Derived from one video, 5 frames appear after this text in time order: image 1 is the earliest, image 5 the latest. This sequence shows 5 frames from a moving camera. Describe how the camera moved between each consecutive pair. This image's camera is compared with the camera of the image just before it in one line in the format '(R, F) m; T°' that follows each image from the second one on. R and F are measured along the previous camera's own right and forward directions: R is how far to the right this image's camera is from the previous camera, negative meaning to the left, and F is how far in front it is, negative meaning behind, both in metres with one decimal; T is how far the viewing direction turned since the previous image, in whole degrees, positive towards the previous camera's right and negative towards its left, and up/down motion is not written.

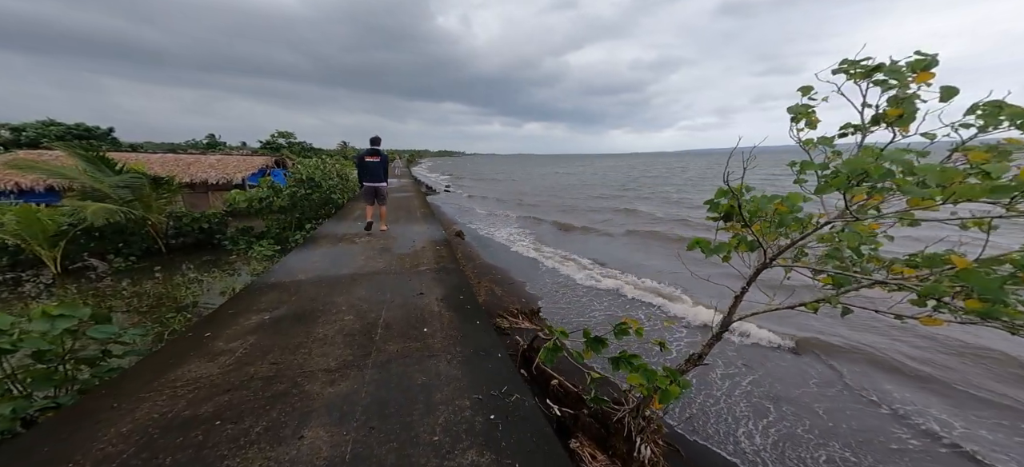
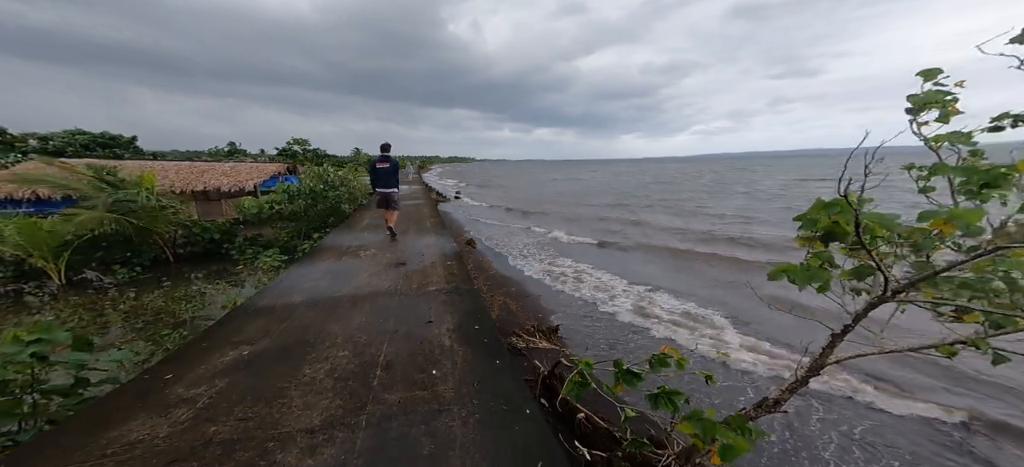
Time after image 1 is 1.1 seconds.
(-0.1, +0.5) m; -2°
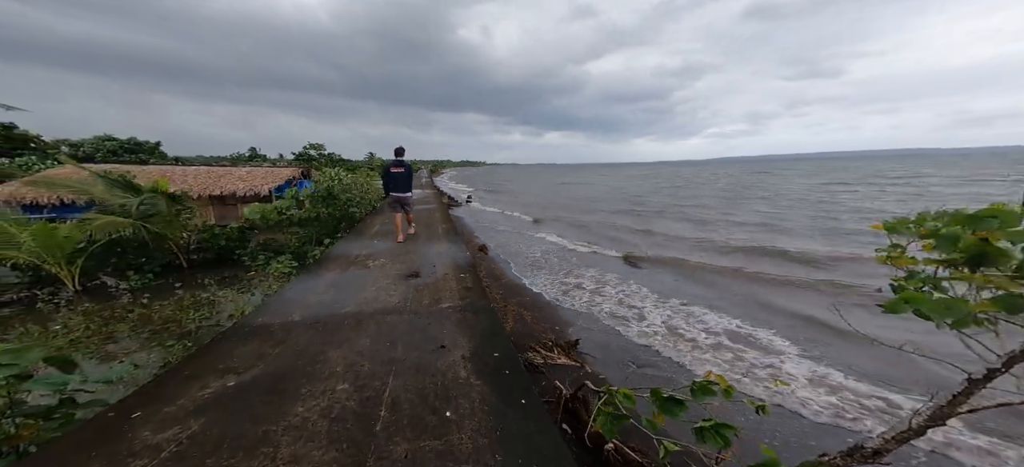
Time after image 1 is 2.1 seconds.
(-0.1, +0.3) m; -2°
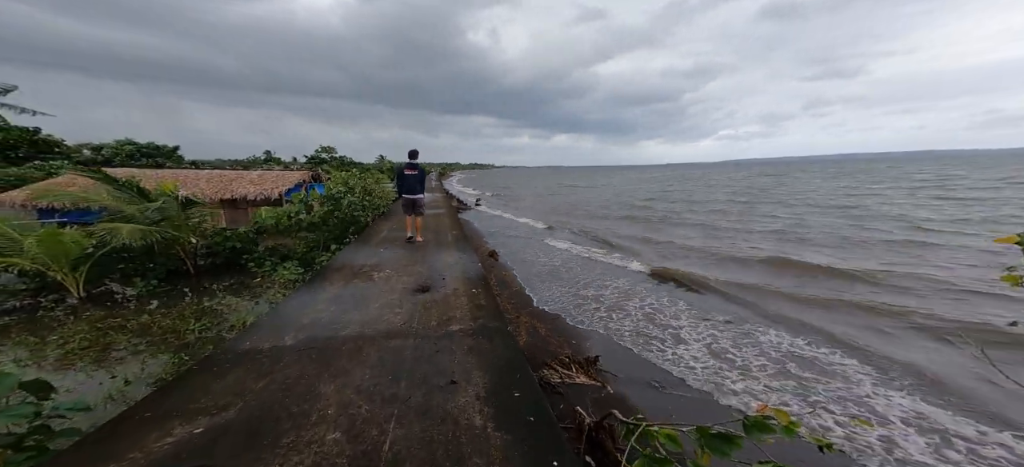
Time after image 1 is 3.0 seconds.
(-0.1, +0.3) m; -2°
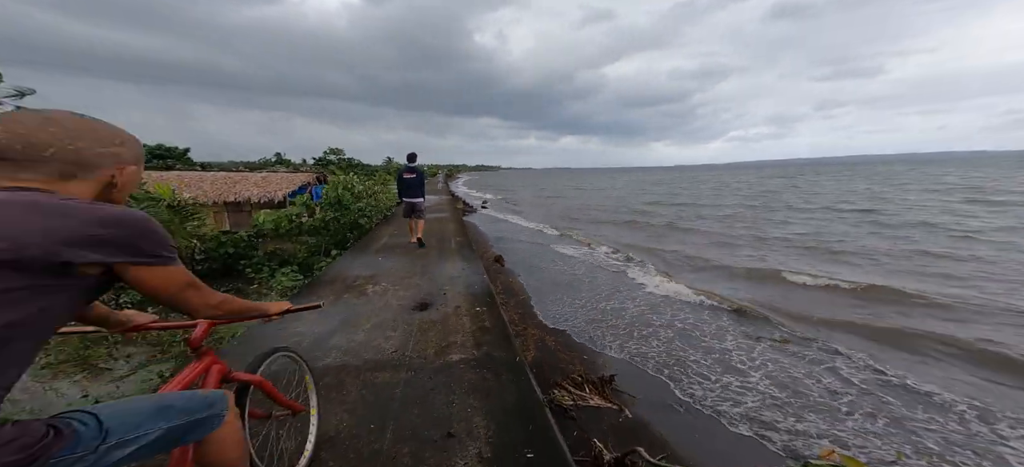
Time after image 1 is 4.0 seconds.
(0.0, +0.4) m; -1°
